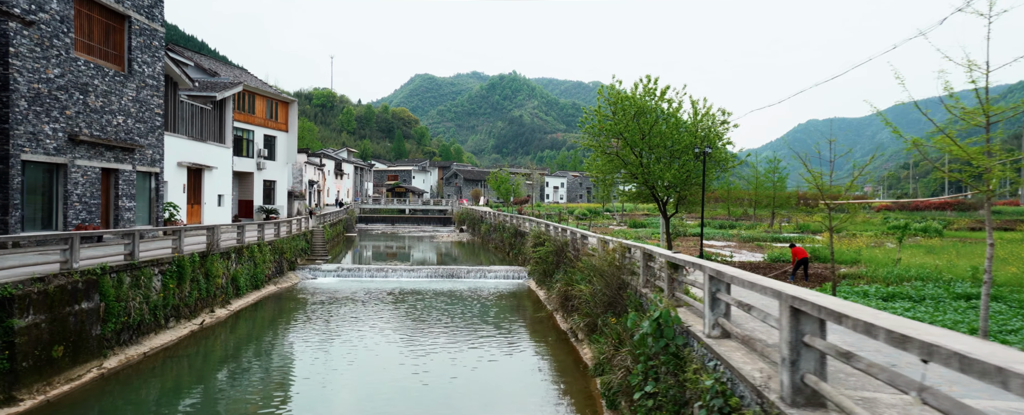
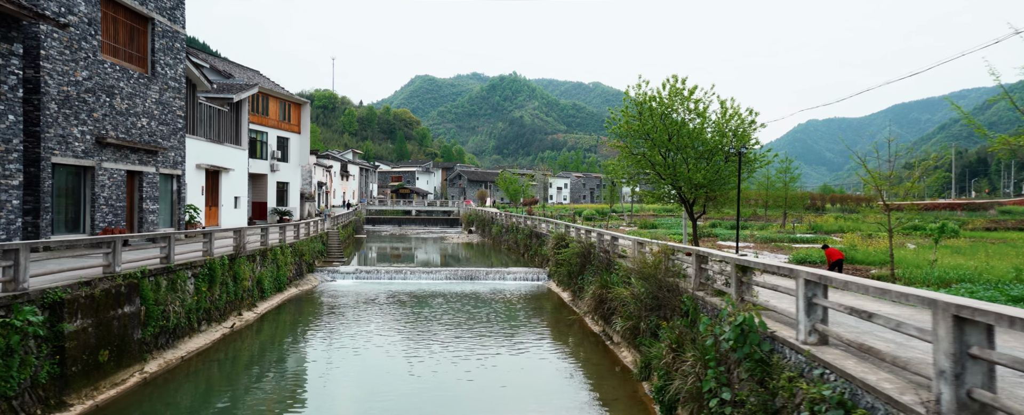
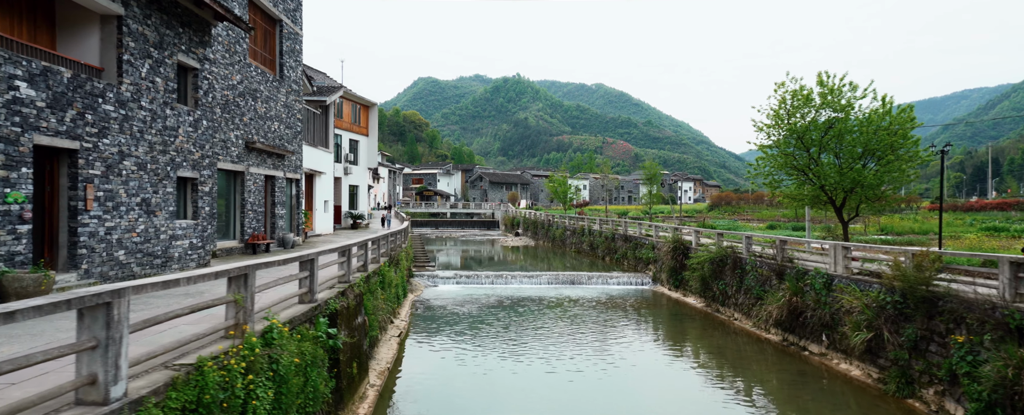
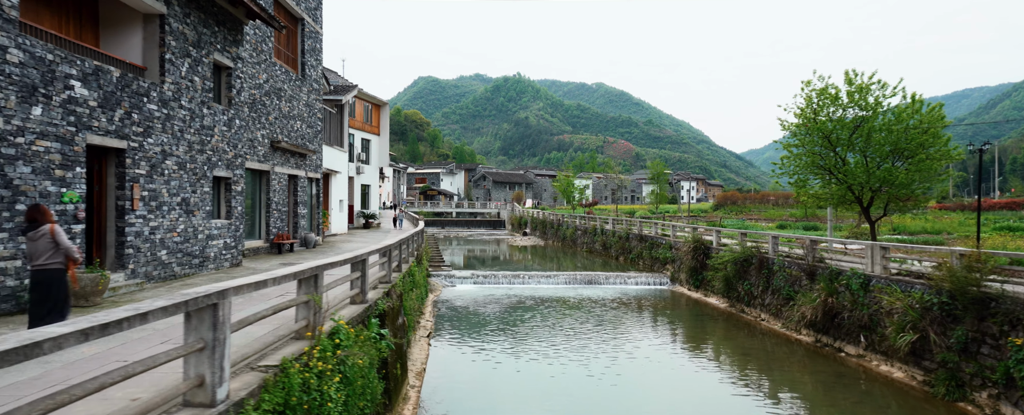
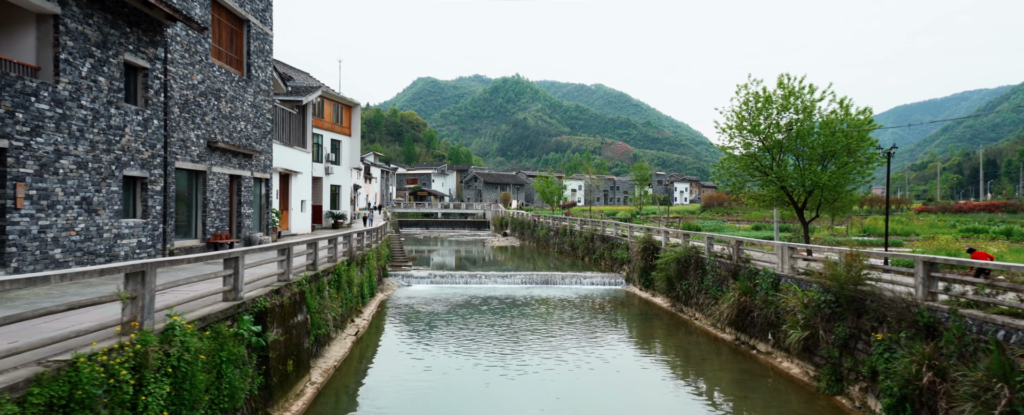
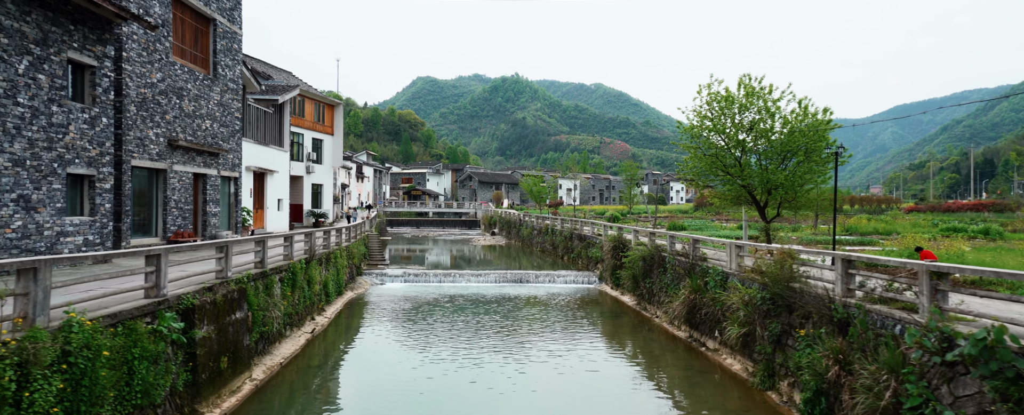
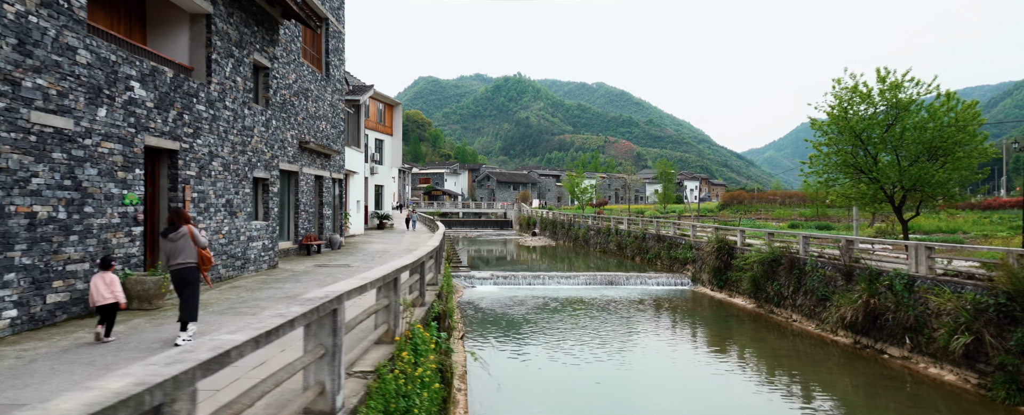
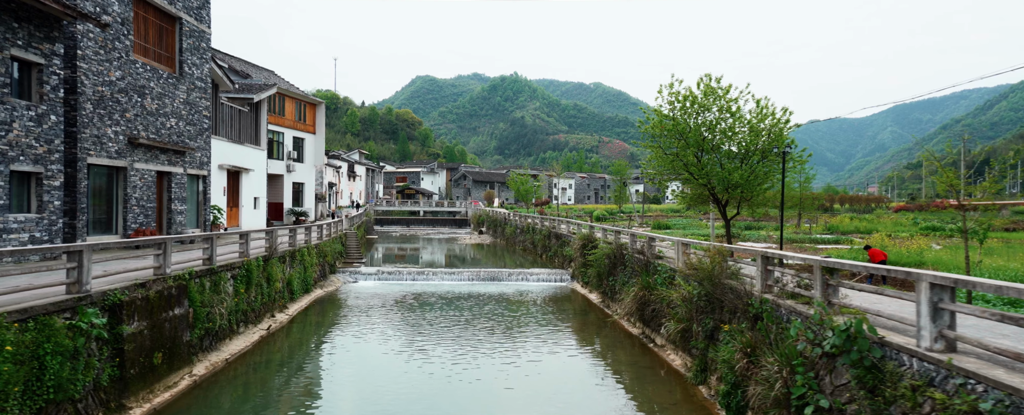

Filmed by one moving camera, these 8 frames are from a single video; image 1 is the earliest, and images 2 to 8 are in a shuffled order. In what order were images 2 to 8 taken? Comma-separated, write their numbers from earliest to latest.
2, 8, 6, 5, 3, 4, 7
